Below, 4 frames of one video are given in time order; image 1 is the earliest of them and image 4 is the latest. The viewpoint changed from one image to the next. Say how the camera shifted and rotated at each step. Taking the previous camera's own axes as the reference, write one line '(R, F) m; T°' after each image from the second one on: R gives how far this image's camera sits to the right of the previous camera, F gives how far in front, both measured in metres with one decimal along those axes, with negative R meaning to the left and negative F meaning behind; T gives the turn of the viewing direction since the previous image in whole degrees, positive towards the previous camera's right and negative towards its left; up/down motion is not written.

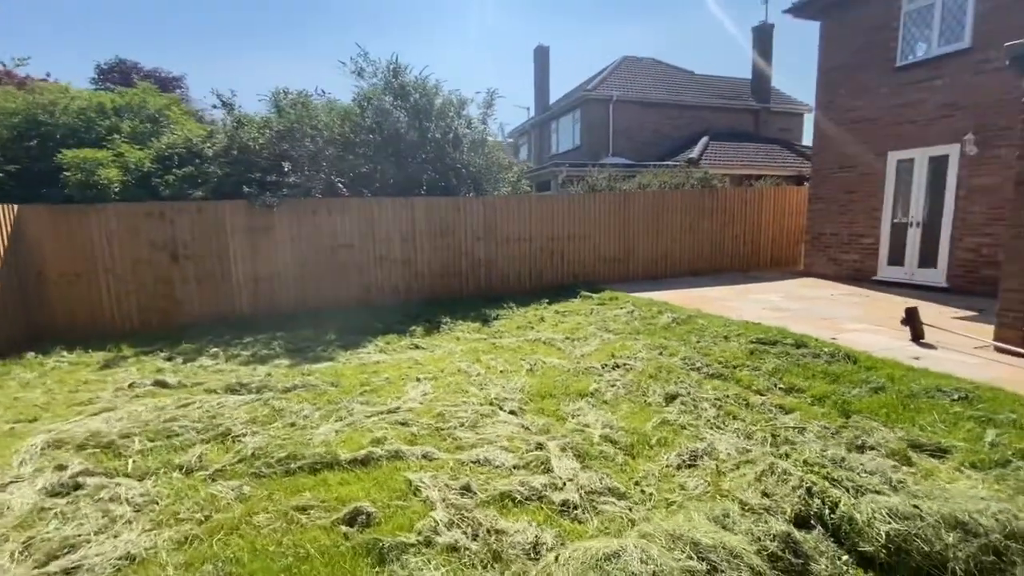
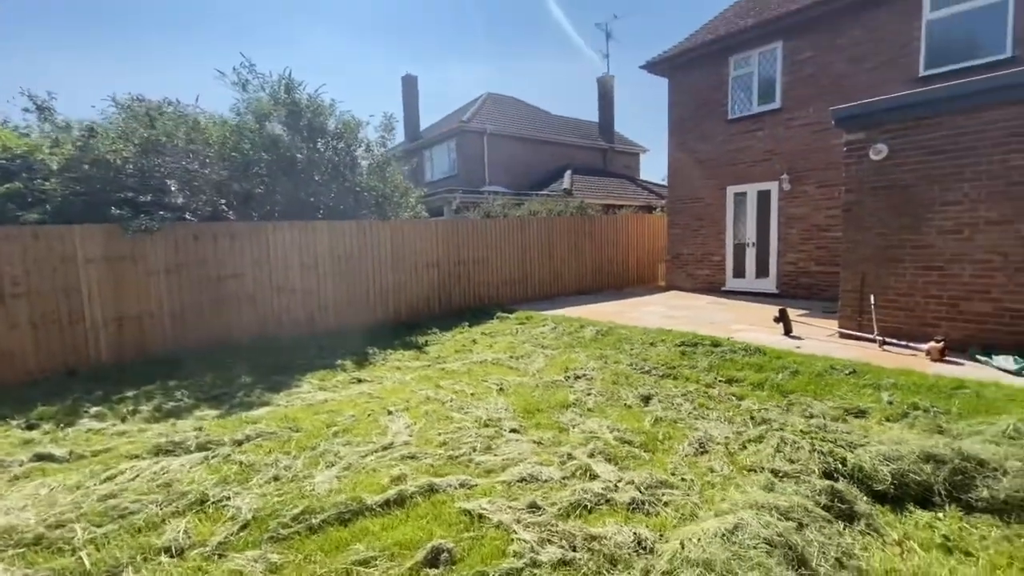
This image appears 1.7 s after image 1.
(-1.2, +0.1) m; +18°
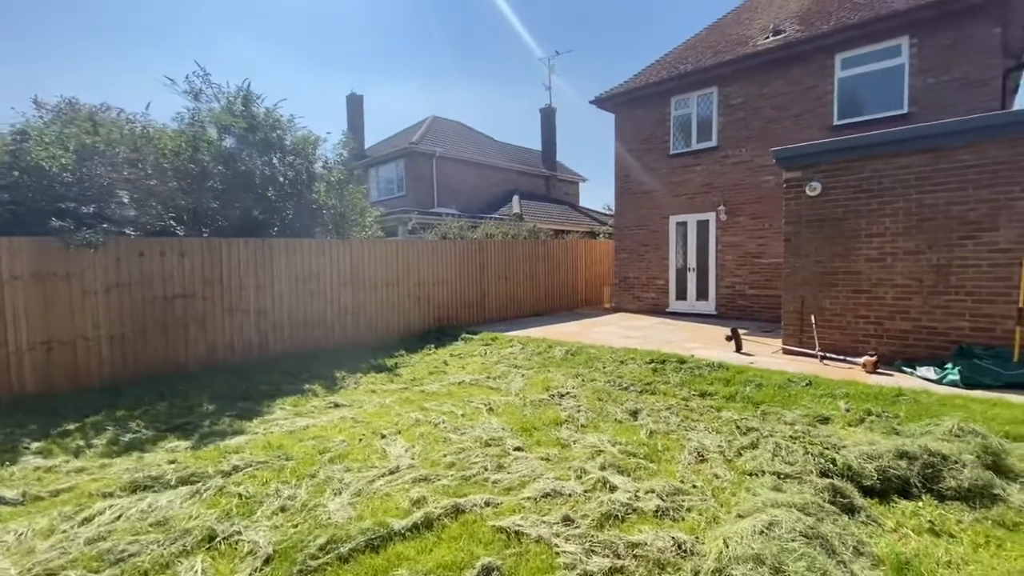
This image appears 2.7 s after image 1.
(-0.6, -0.1) m; +8°
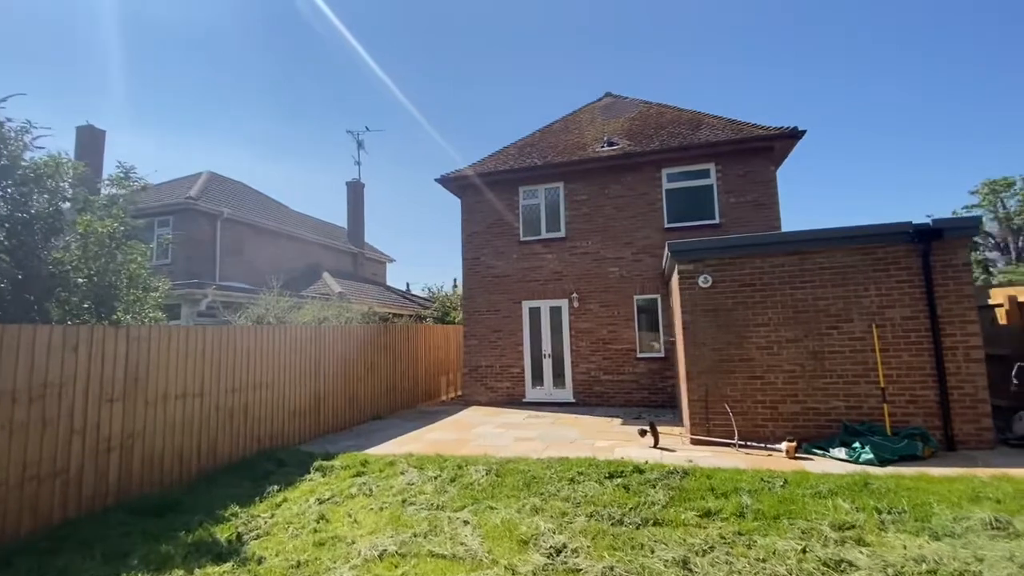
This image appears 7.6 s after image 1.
(-1.6, +1.9) m; +28°
